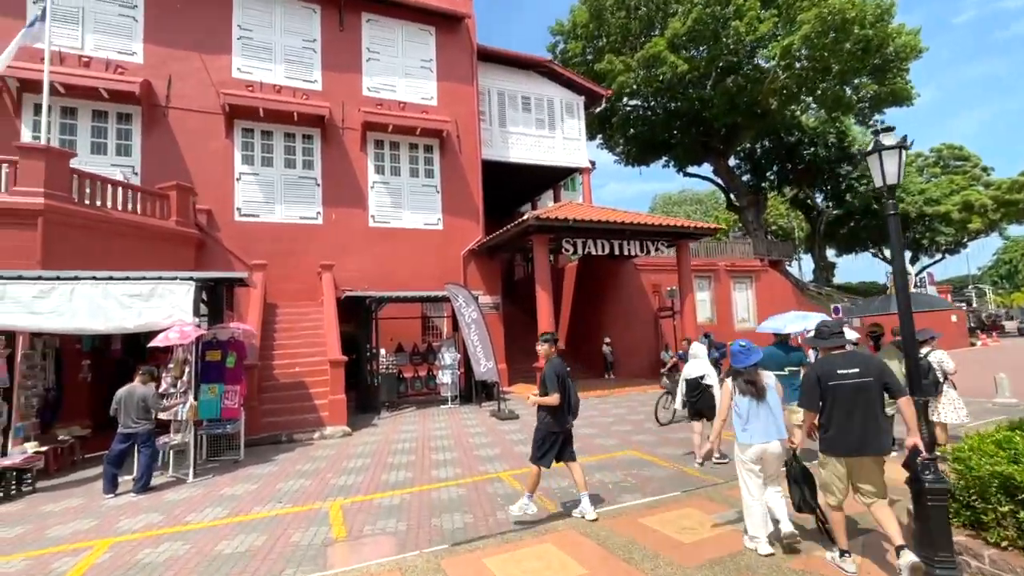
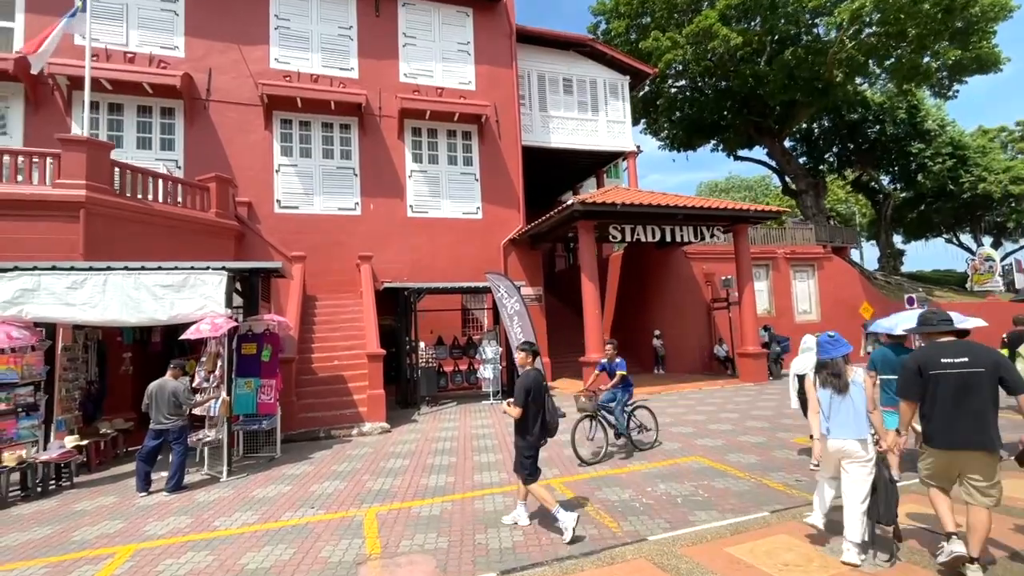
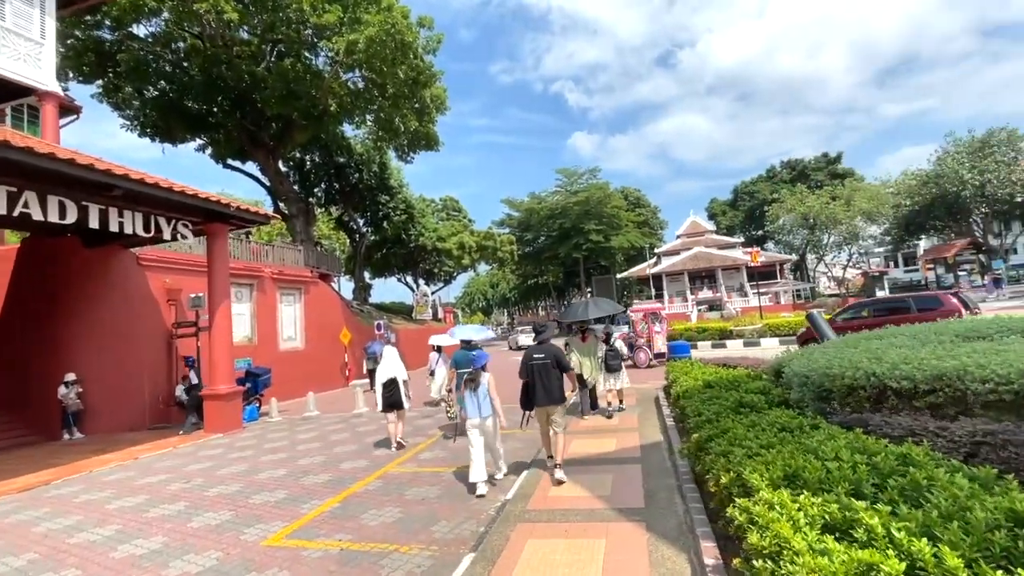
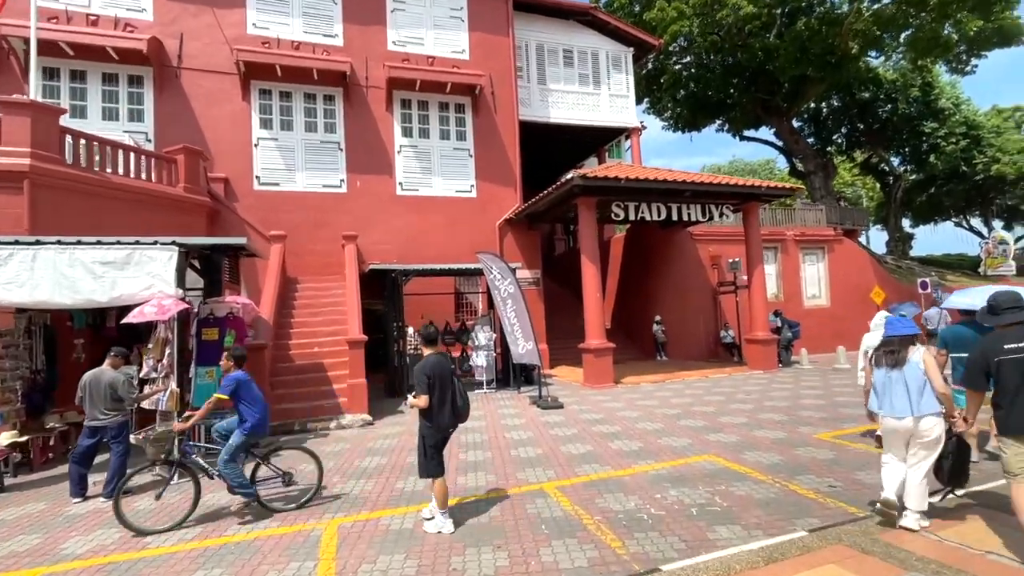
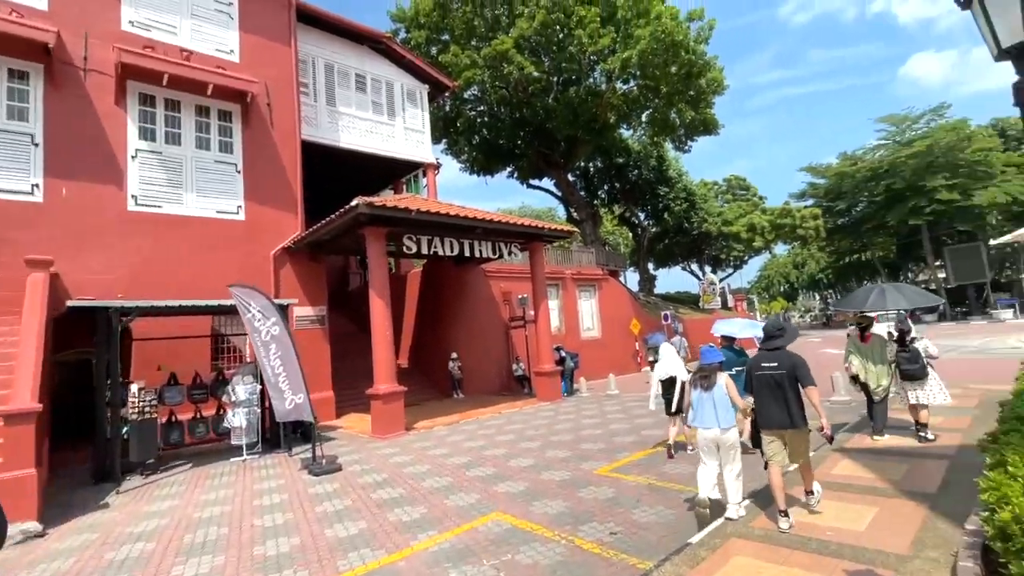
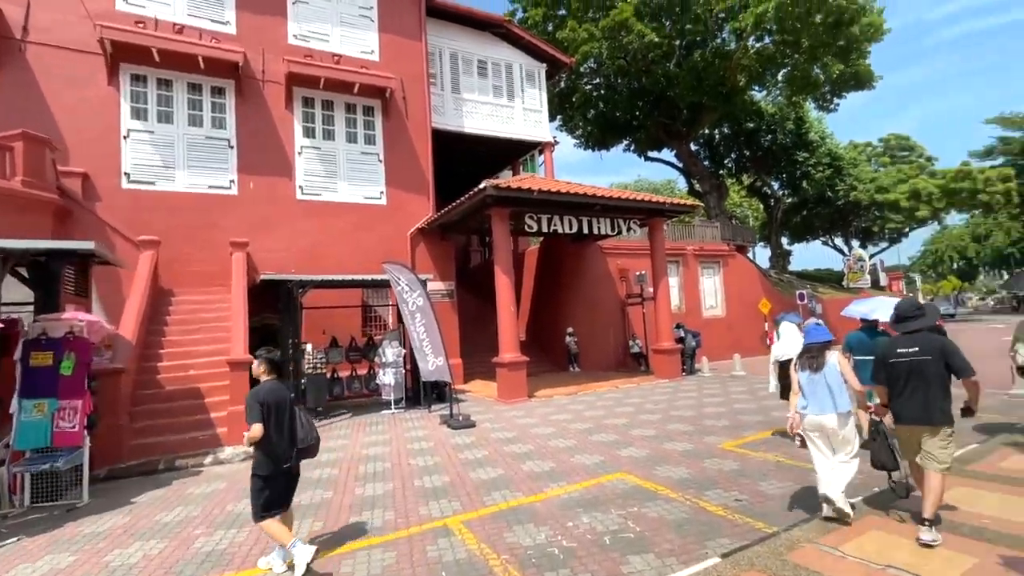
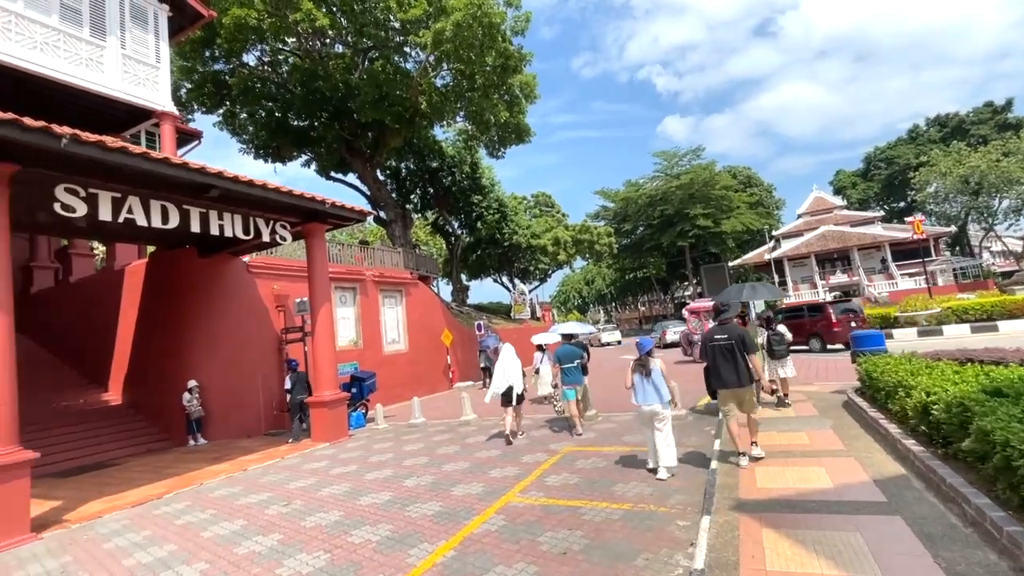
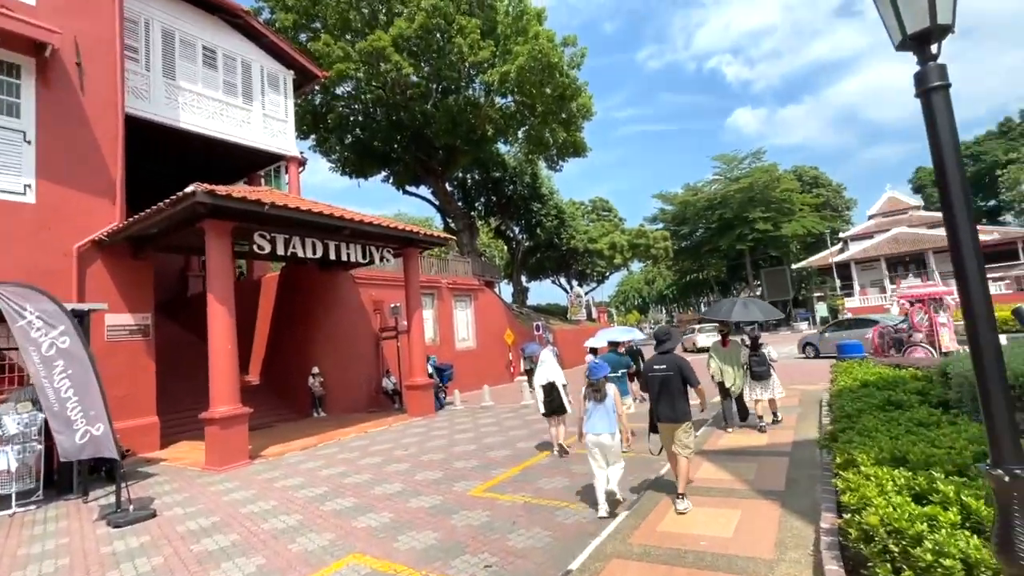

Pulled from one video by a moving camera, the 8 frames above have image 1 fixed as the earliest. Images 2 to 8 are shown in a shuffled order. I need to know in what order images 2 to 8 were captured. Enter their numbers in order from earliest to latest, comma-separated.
2, 4, 6, 5, 8, 3, 7
